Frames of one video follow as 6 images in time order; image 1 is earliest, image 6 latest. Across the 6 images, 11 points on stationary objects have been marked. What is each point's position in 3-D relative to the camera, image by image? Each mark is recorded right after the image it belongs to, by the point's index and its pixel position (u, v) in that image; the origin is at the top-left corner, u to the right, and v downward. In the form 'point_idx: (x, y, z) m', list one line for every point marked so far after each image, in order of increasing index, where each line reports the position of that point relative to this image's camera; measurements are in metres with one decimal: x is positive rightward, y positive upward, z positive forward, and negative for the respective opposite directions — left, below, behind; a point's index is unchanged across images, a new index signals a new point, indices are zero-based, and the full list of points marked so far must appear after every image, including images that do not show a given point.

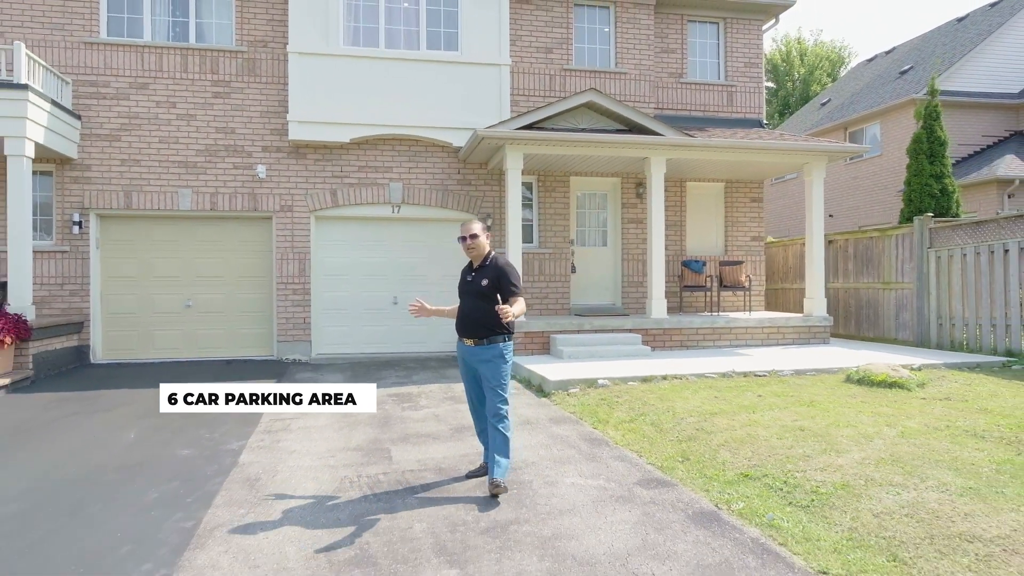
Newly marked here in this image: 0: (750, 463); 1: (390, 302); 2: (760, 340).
0: (+1.4, -1.0, +4.3) m
1: (-1.8, -0.2, +10.4) m
2: (+3.4, -0.7, +10.0) m
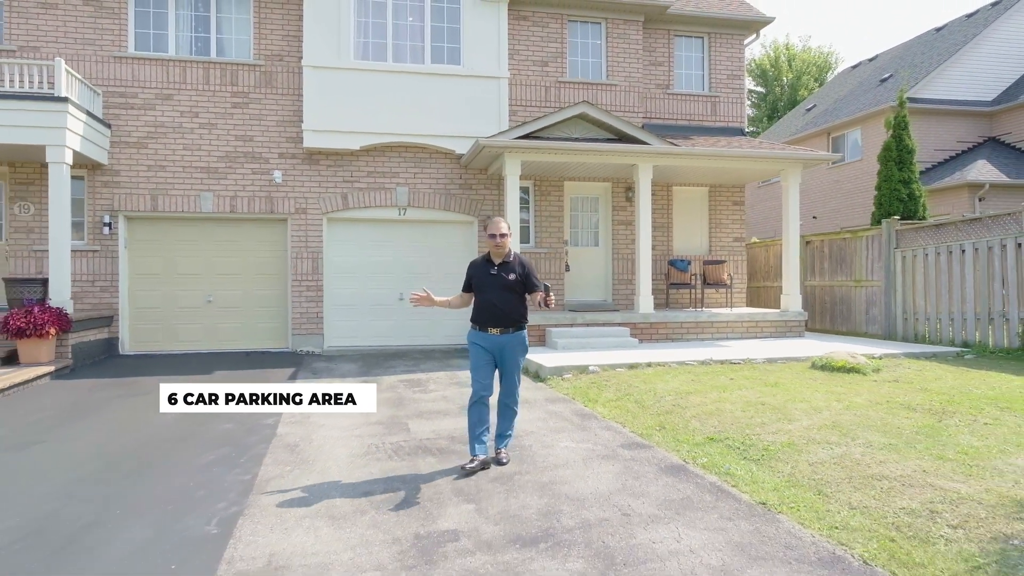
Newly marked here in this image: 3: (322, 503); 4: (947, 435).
0: (+1.4, -1.0, +5.1) m
1: (-1.8, -0.1, +11.1) m
2: (+3.4, -0.7, +10.8) m
3: (-1.1, -1.2, +4.1) m
4: (+2.8, -0.9, +4.6) m
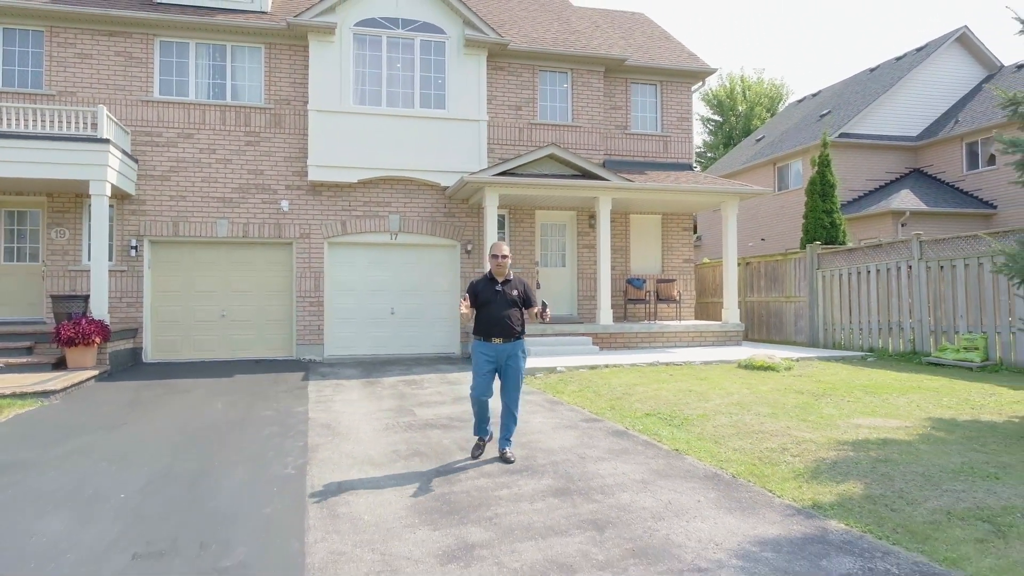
0: (+1.3, -1.1, +6.8) m
1: (-2.2, -0.4, +12.7) m
2: (+3.0, -0.9, +12.5) m
3: (-1.2, -1.3, +5.6) m
4: (+2.6, -1.0, +6.3) m
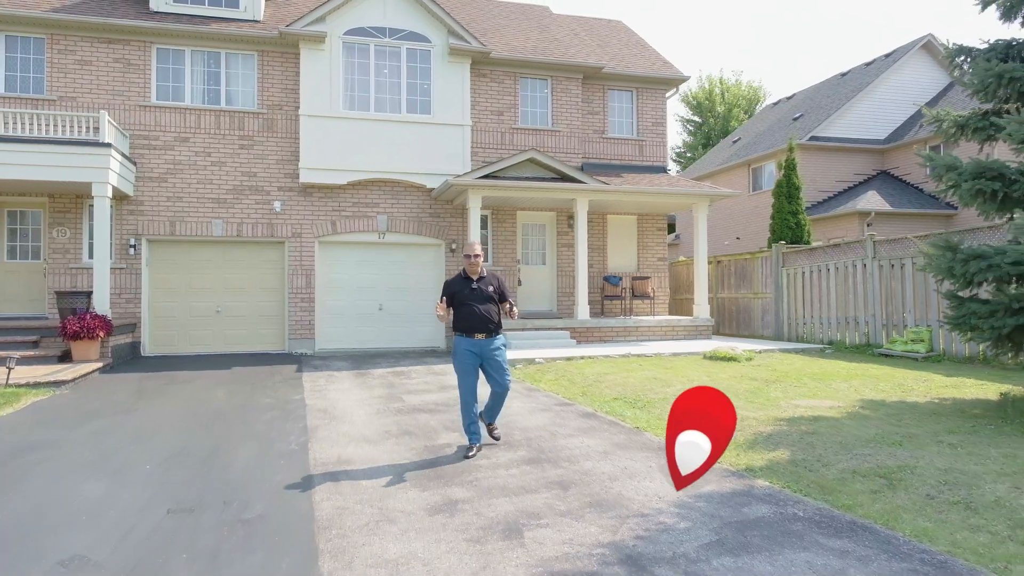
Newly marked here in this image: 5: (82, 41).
0: (+1.1, -1.1, +7.5) m
1: (-2.5, -0.4, +13.3) m
2: (+2.7, -0.9, +13.2) m
3: (-1.3, -1.3, +6.3) m
4: (+2.5, -1.0, +7.0) m
5: (-7.2, +4.1, +12.1) m
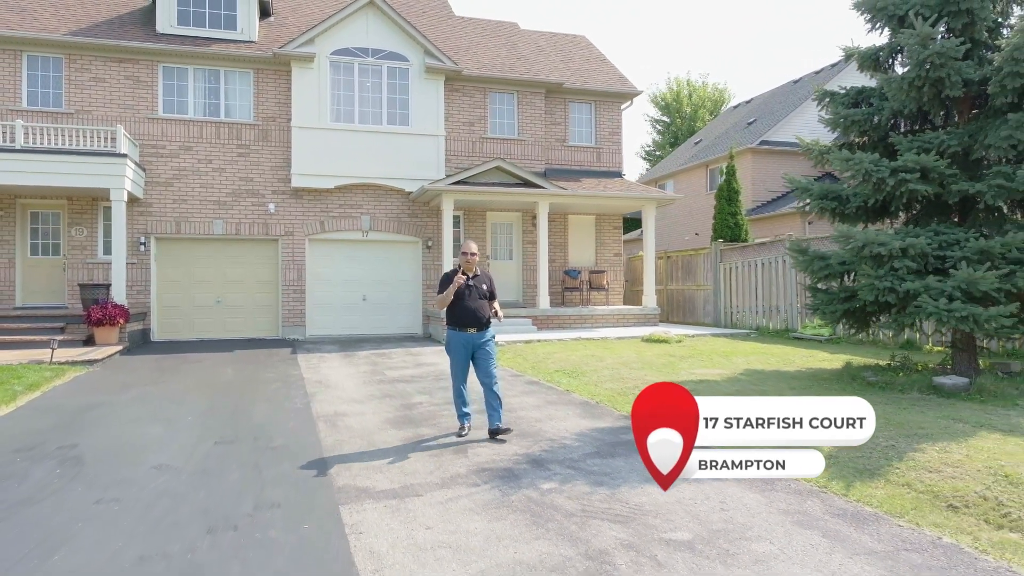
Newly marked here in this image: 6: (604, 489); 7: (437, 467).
0: (+0.6, -1.0, +9.2) m
1: (-3.1, -0.2, +14.9) m
2: (+2.1, -0.7, +15.0) m
3: (-1.8, -1.2, +7.9) m
4: (+2.0, -0.9, +8.8) m
5: (-7.8, +4.3, +13.6) m
6: (+0.6, -1.2, +4.3) m
7: (-0.5, -1.2, +5.1) m
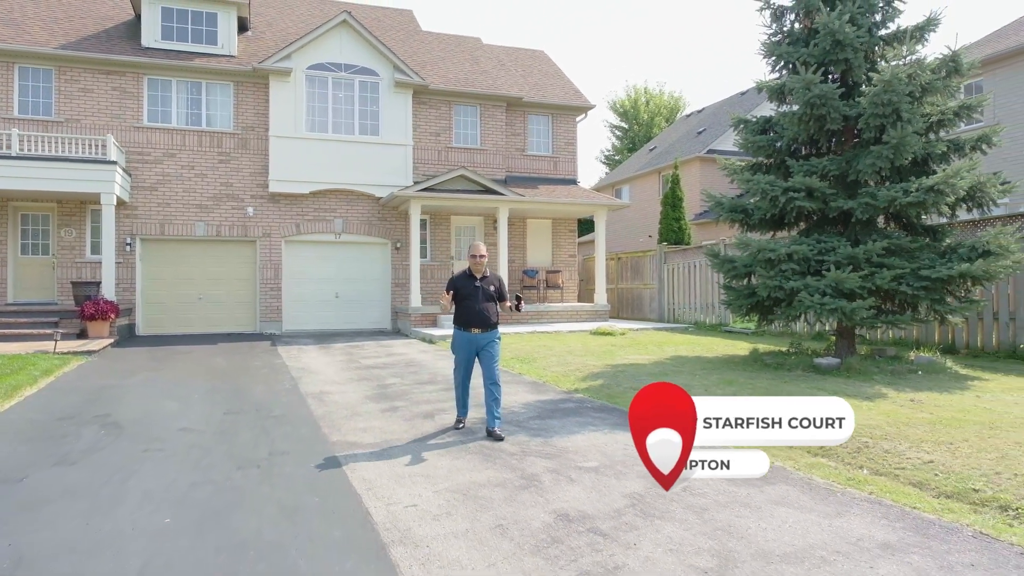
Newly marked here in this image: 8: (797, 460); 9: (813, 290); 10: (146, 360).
0: (+0.1, -1.0, +10.5) m
1: (-4.0, -0.2, +16.1) m
2: (+1.2, -0.7, +16.4) m
3: (-2.3, -1.2, +9.1) m
4: (+1.4, -0.9, +10.1) m
5: (-8.6, +4.3, +14.5) m
6: (+0.2, -1.2, +5.6) m
7: (-0.9, -1.2, +6.3) m
8: (+1.9, -1.2, +4.8) m
9: (+3.2, 0.0, +7.6) m
10: (-5.8, -1.2, +11.4) m
